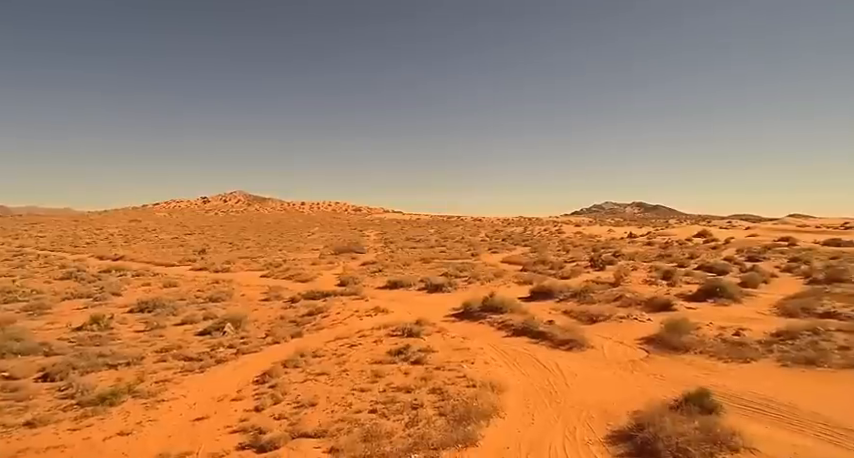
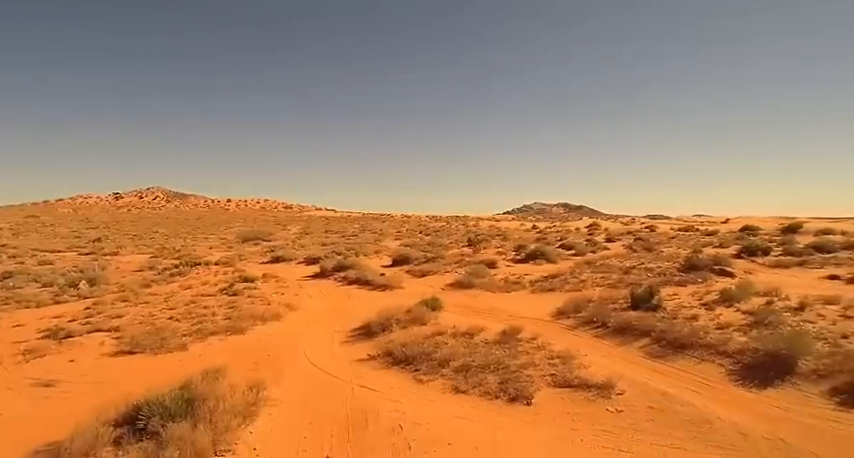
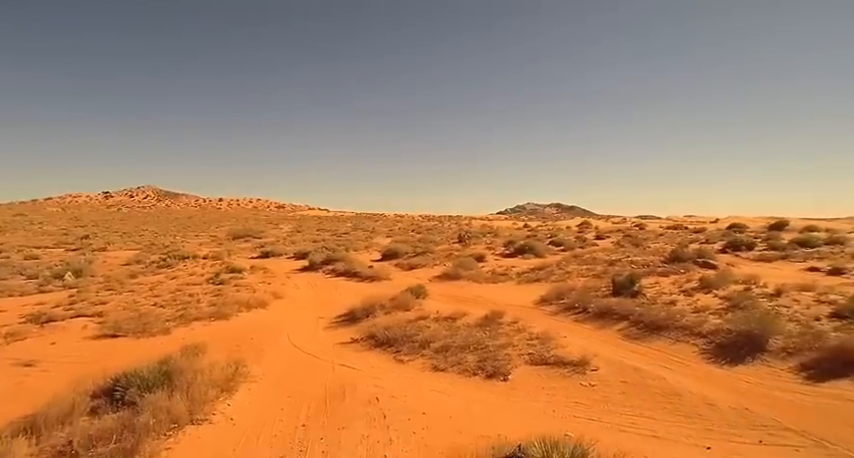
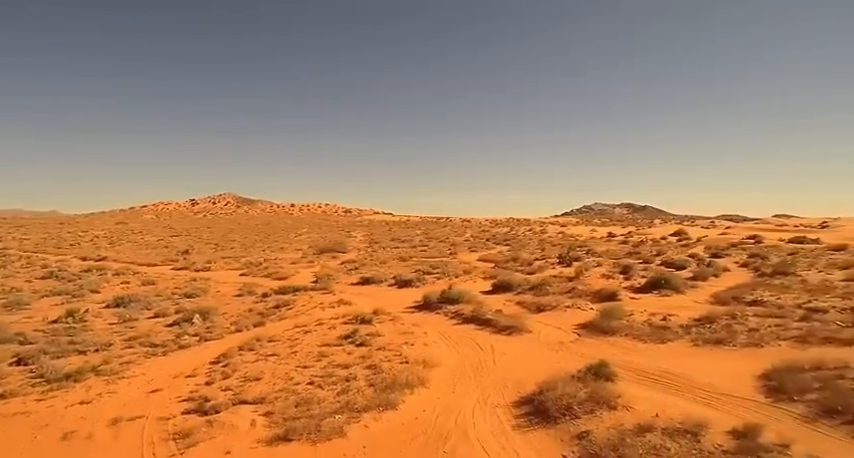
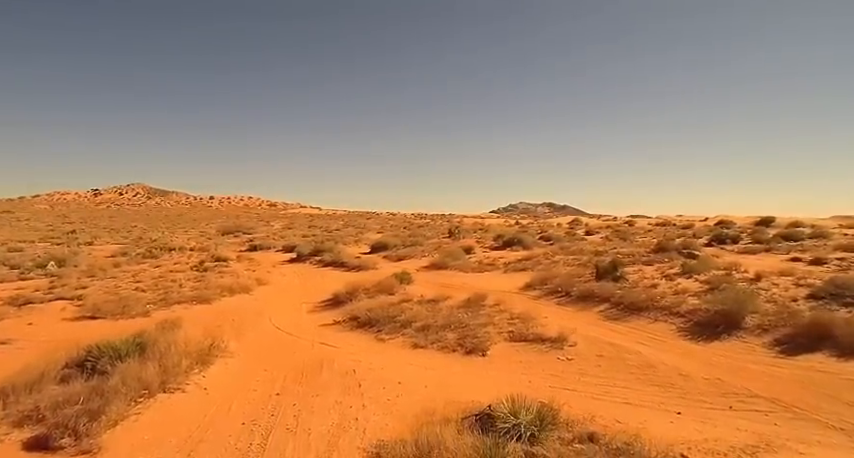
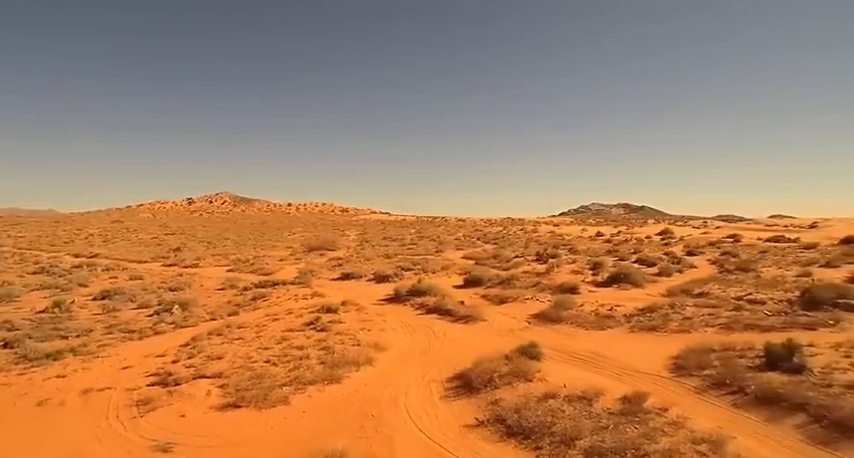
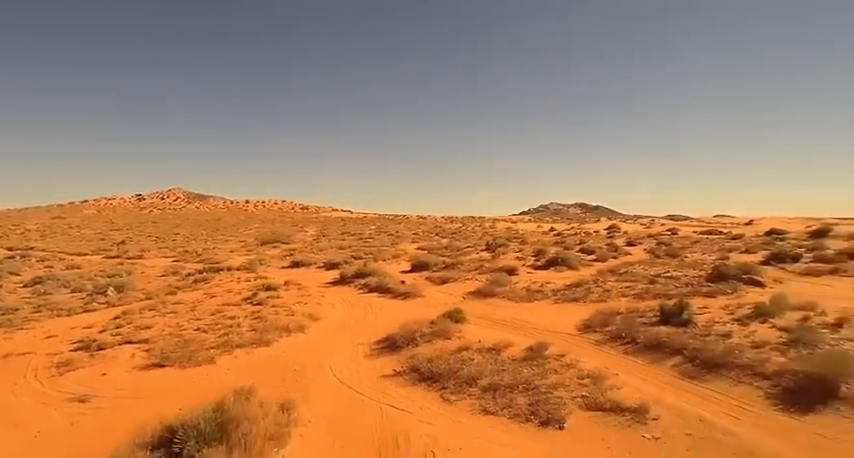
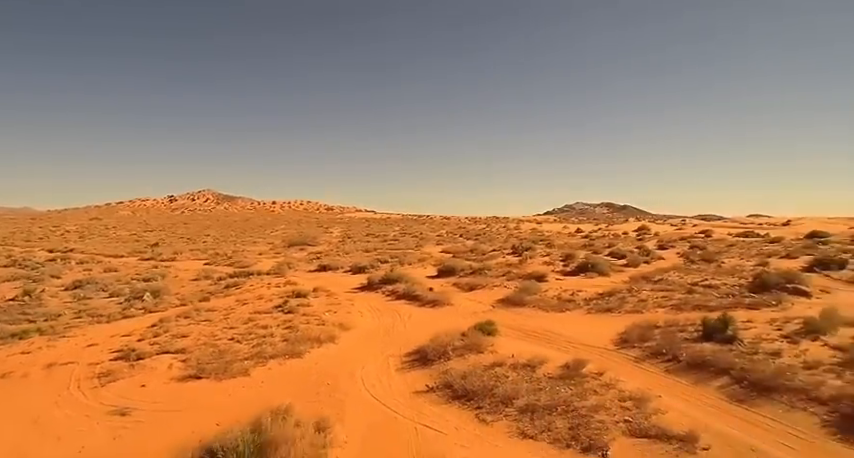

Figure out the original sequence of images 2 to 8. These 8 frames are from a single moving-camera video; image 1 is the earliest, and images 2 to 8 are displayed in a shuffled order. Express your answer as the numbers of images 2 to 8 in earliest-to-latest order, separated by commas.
4, 6, 8, 7, 2, 3, 5
